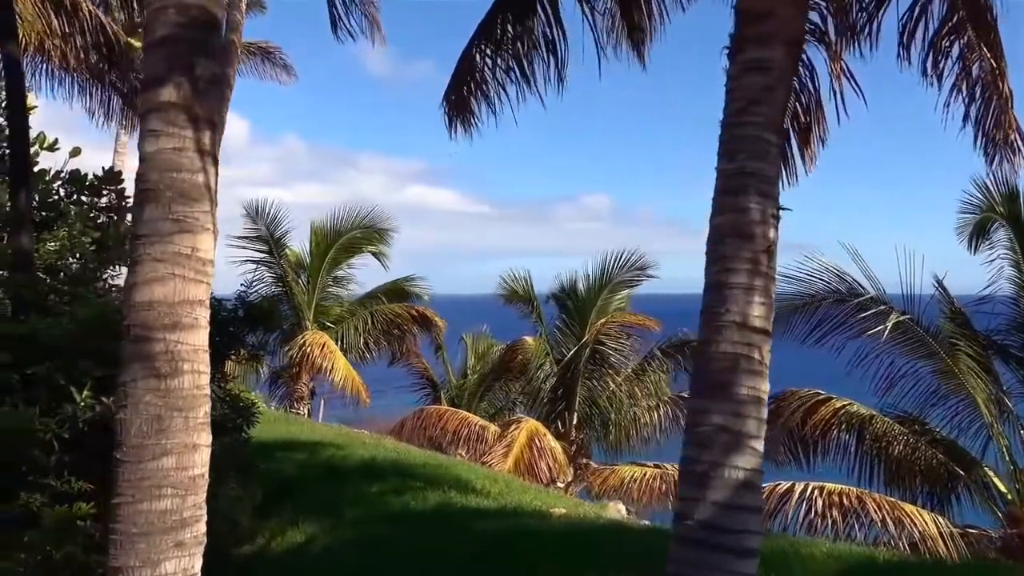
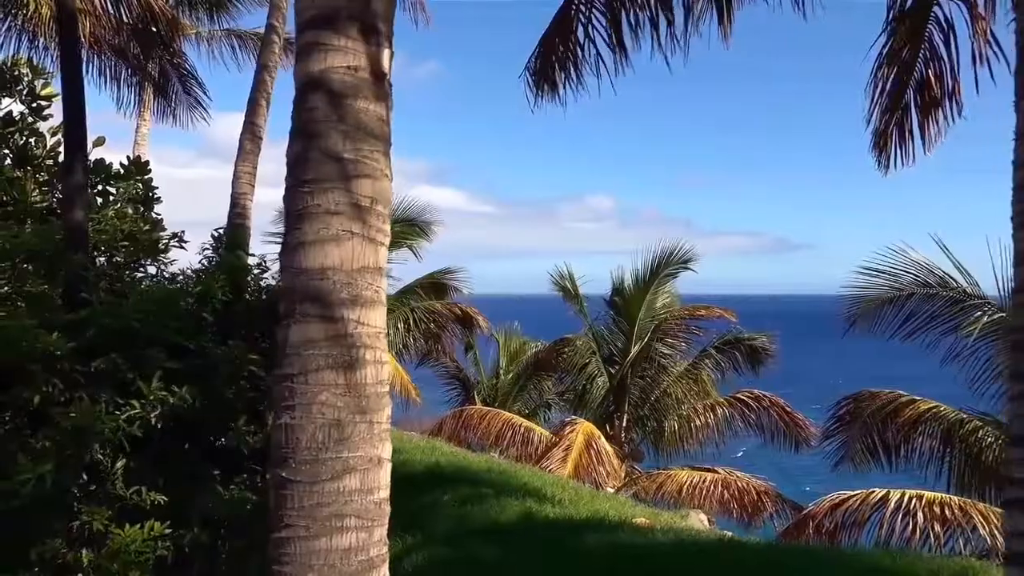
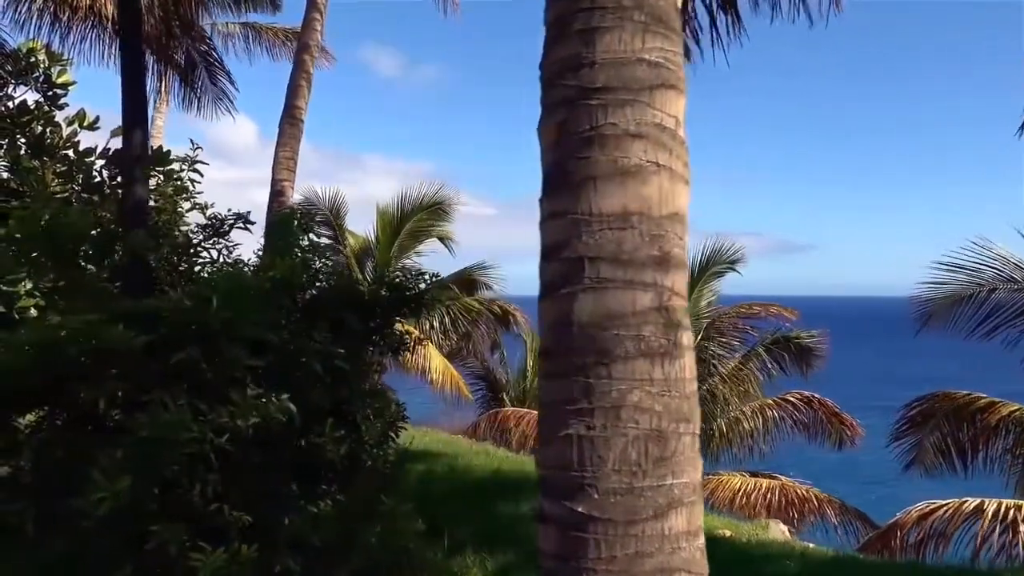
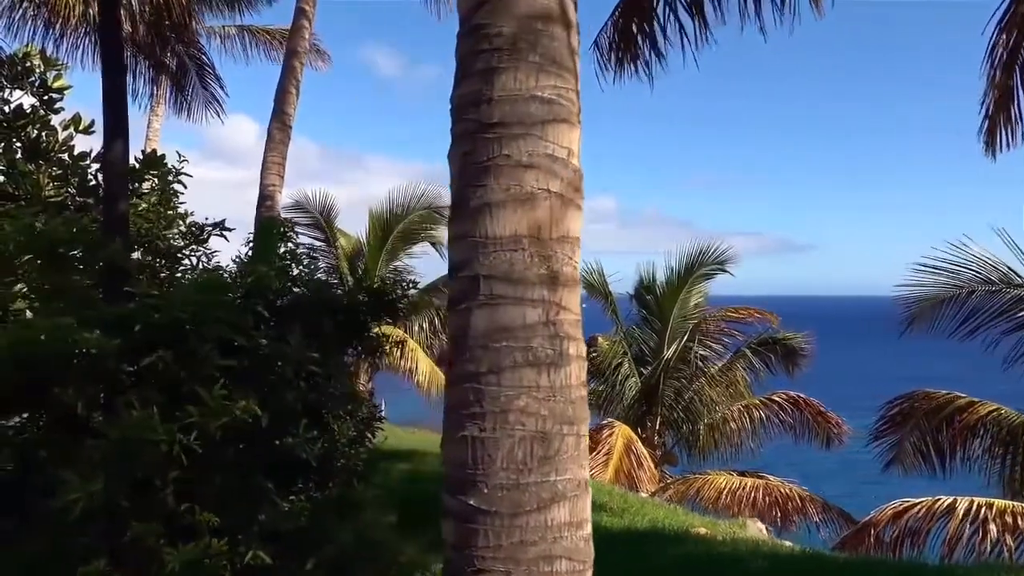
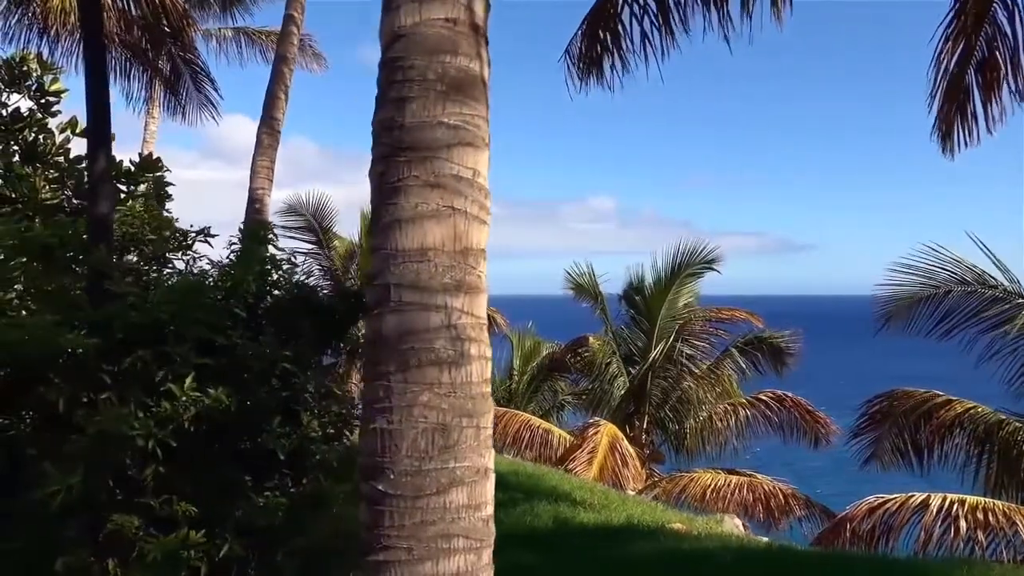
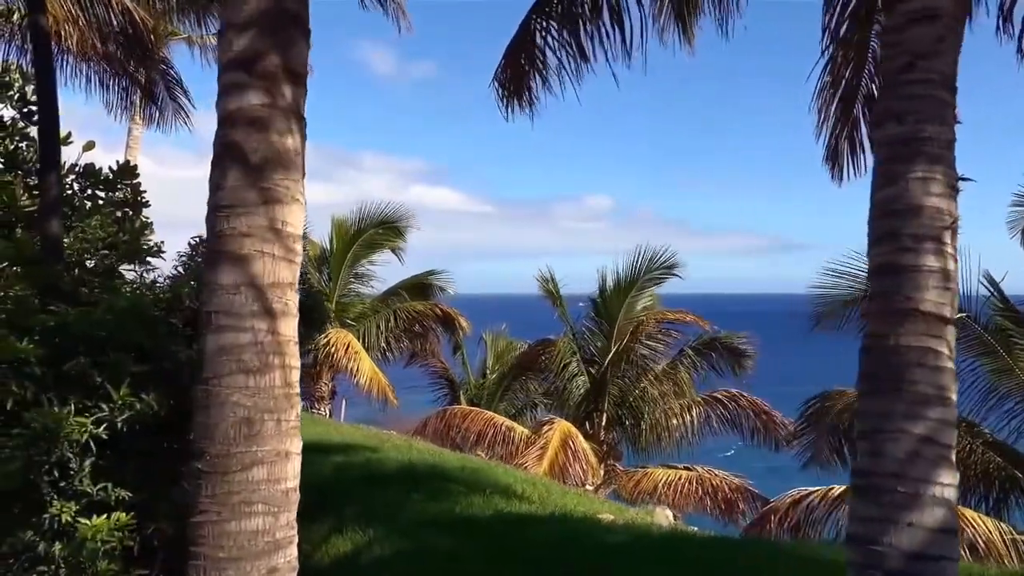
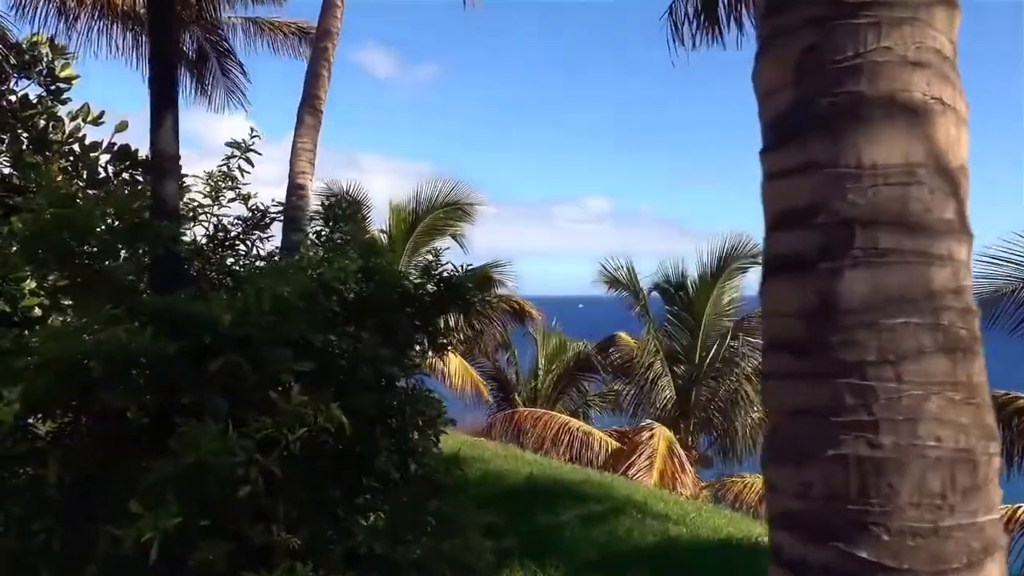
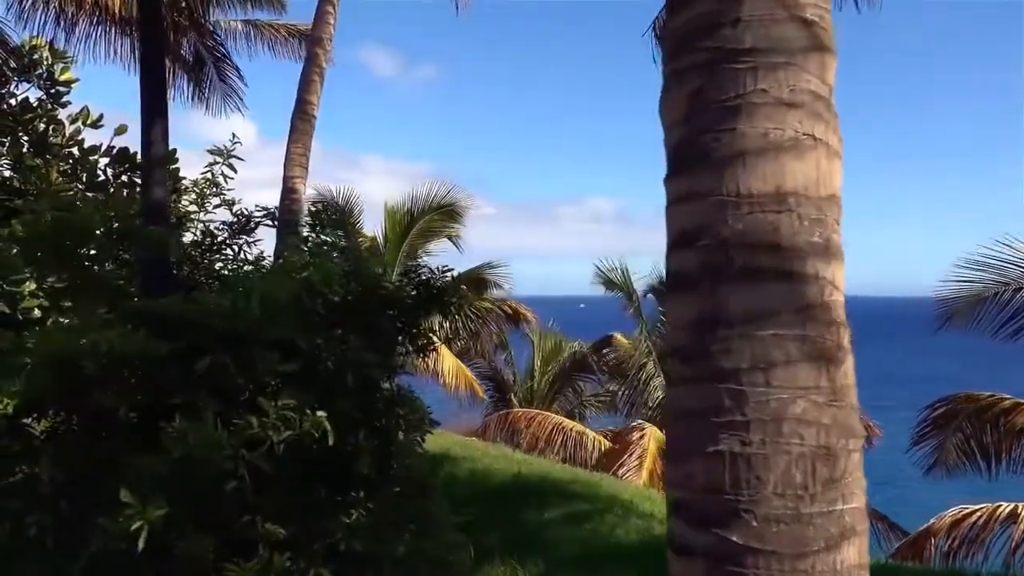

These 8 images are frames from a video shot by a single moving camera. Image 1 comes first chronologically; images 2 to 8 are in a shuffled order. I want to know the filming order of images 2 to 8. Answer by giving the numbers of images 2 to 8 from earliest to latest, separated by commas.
6, 2, 5, 4, 3, 8, 7
